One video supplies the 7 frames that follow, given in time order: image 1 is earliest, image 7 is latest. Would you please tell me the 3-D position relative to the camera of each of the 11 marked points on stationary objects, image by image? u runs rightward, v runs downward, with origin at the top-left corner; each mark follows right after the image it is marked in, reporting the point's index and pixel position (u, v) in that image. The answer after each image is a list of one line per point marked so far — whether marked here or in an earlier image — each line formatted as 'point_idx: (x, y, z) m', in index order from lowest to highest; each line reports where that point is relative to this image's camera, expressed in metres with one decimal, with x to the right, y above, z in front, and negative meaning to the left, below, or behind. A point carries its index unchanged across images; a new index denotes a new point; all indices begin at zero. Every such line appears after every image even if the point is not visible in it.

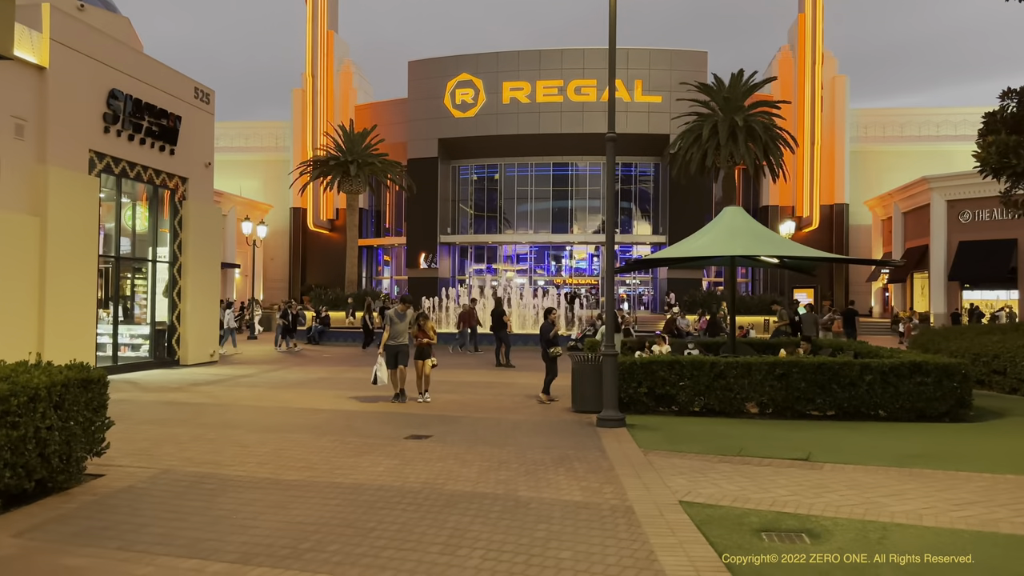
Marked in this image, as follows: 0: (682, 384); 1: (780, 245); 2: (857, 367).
0: (+2.6, -1.4, +11.9) m
1: (+4.8, +0.8, +14.1) m
2: (+5.1, -1.2, +11.8) m
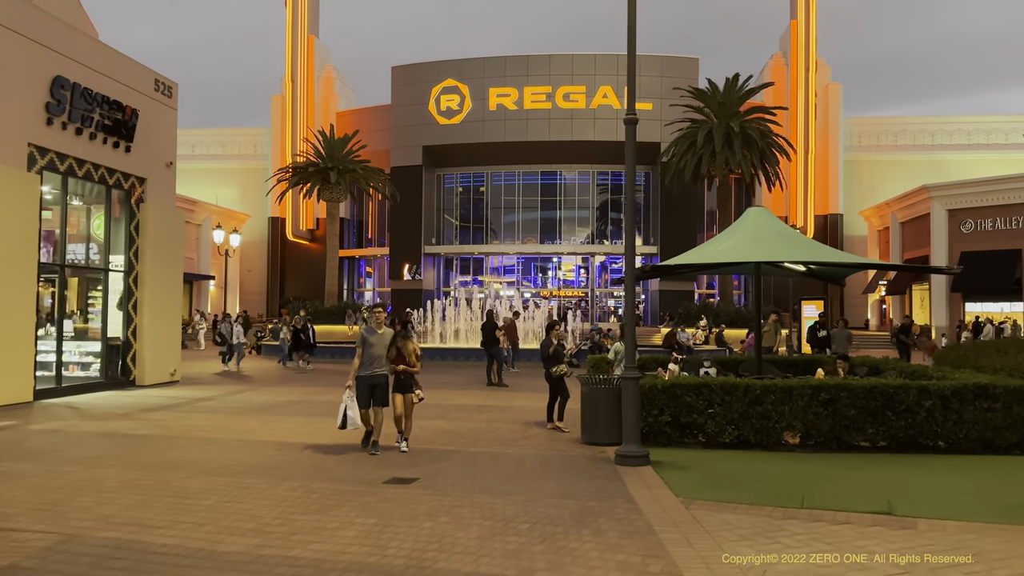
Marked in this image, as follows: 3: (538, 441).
0: (+2.6, -1.6, +10.2) m
1: (+4.7, +0.6, +12.4) m
2: (+5.1, -1.3, +10.1) m
3: (+0.3, -2.1, +10.7) m
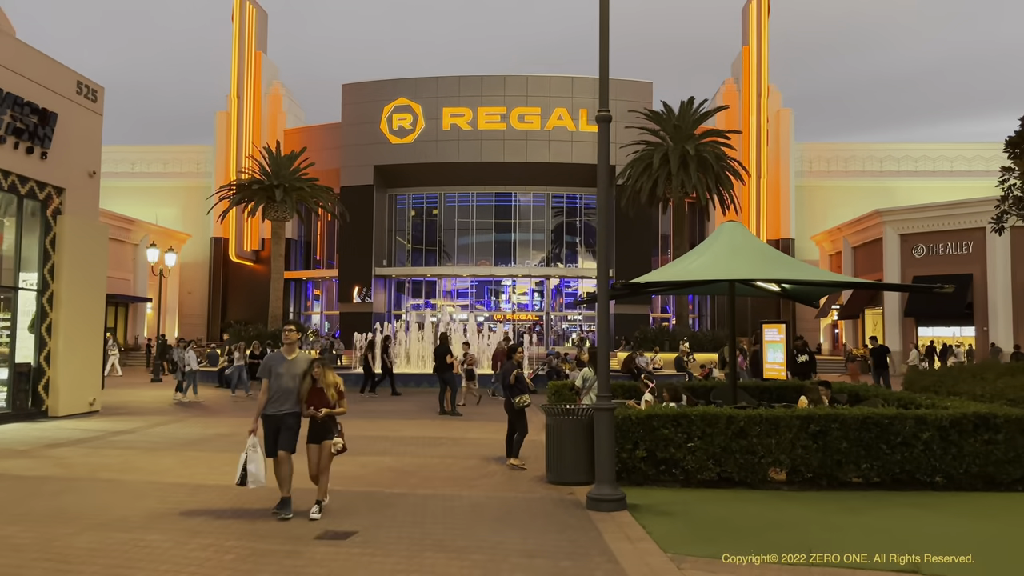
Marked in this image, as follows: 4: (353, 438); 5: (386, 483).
0: (+2.1, -1.8, +9.1) m
1: (+4.1, +0.3, +11.5) m
2: (+4.6, -1.6, +9.2) m
3: (-0.2, -2.3, +9.5) m
4: (-2.6, -2.5, +13.3) m
5: (-1.5, -2.3, +9.3) m
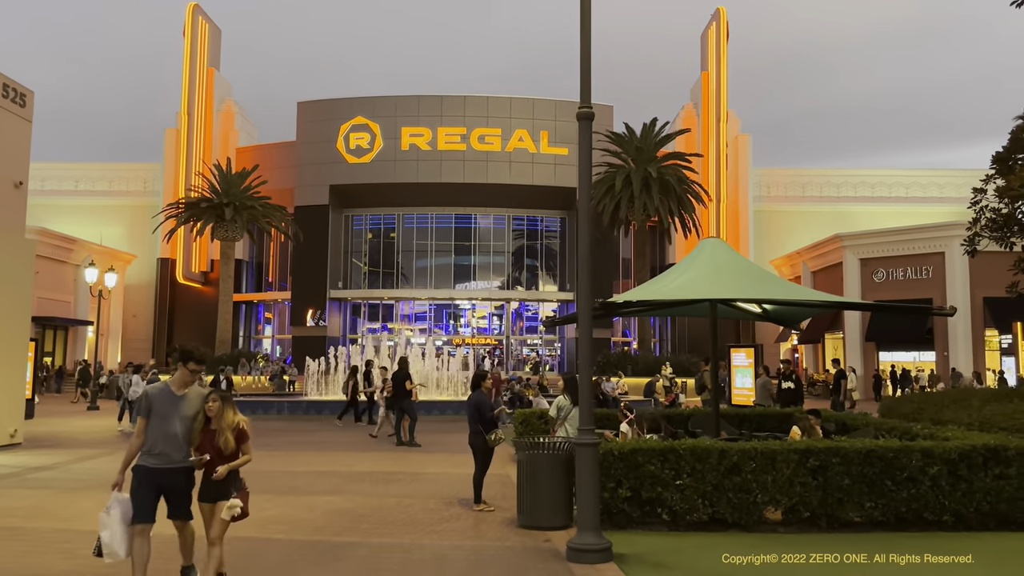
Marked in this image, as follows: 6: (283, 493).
0: (+1.7, -2.0, +8.1) m
1: (+3.6, 0.0, +10.7) m
2: (+4.3, -1.8, +8.4) m
3: (-0.5, -2.5, +8.4) m
4: (-3.2, -2.8, +12.1) m
5: (-1.8, -2.5, +8.2) m
6: (-3.0, -2.7, +10.4) m
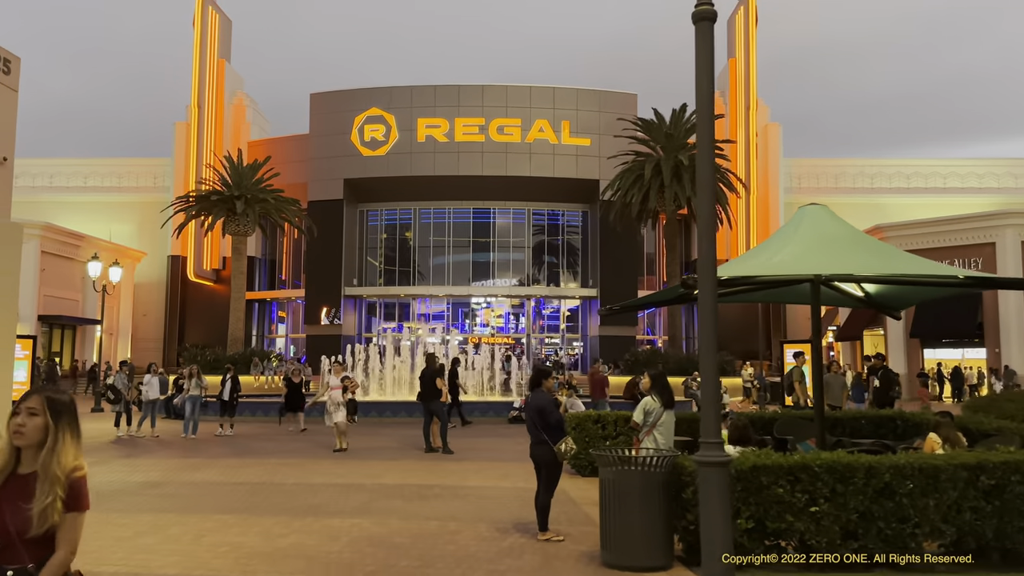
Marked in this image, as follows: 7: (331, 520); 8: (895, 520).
0: (+2.4, -1.7, +6.2) m
1: (+4.3, +0.3, +8.8) m
2: (+5.0, -1.5, +6.5) m
3: (+0.1, -2.2, +6.5) m
4: (-2.5, -2.6, +10.2) m
5: (-1.2, -2.2, +6.3) m
6: (-2.3, -2.4, +8.6) m
7: (-1.9, -2.4, +8.3) m
8: (+3.0, -1.8, +6.3) m
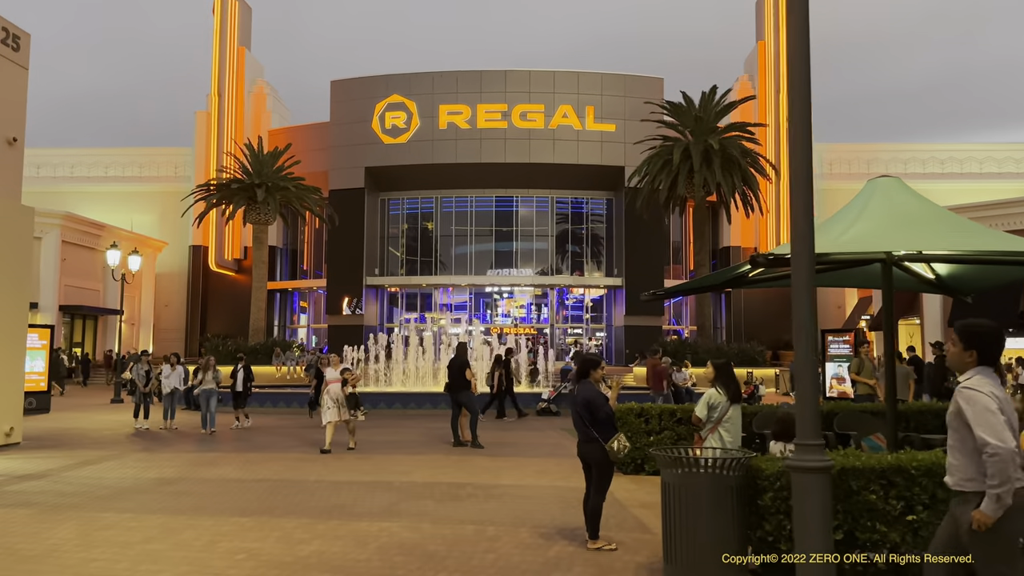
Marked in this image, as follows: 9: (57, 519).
0: (+2.7, -1.6, +5.4) m
1: (+4.7, +0.5, +7.9) m
2: (+5.3, -1.3, +5.6) m
3: (+0.5, -2.1, +5.8) m
4: (-2.0, -2.4, +9.6) m
5: (-0.8, -2.1, +5.6) m
6: (-1.8, -2.3, +7.9) m
7: (-1.5, -2.2, +7.6) m
8: (+3.4, -1.7, +5.4) m
9: (-4.5, -2.3, +7.9) m
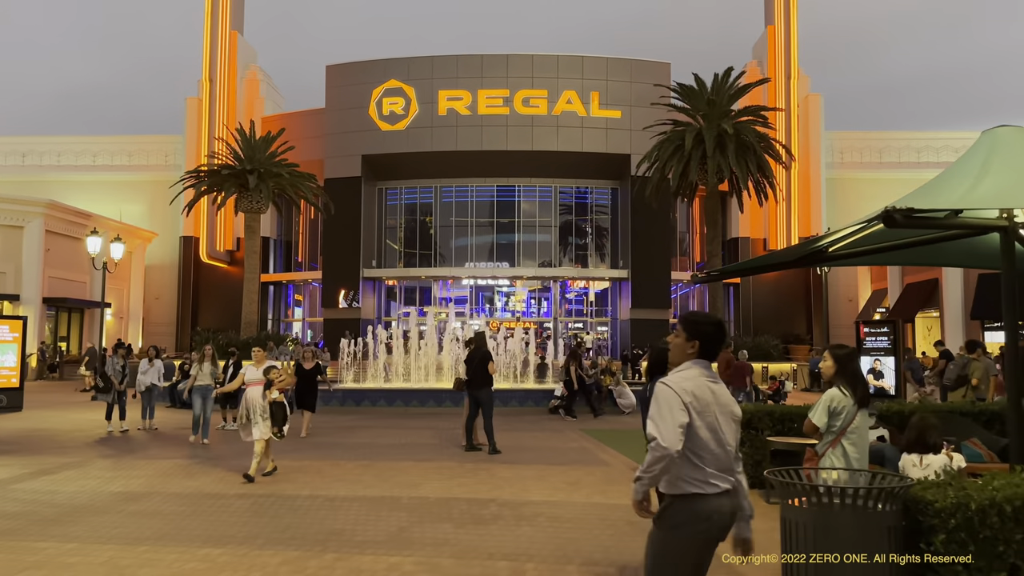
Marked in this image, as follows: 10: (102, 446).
0: (+3.1, -1.4, +3.9) m
1: (+5.0, +0.7, +6.4) m
2: (+5.7, -1.1, +4.0) m
3: (+0.8, -1.9, +4.2) m
4: (-1.7, -2.2, +8.0) m
5: (-0.5, -1.9, +4.0) m
6: (-1.5, -2.1, +6.3) m
7: (-1.1, -2.0, +6.0) m
8: (+3.7, -1.5, +3.9) m
9: (-4.2, -2.1, +6.3) m
10: (-6.9, -2.7, +13.4) m
